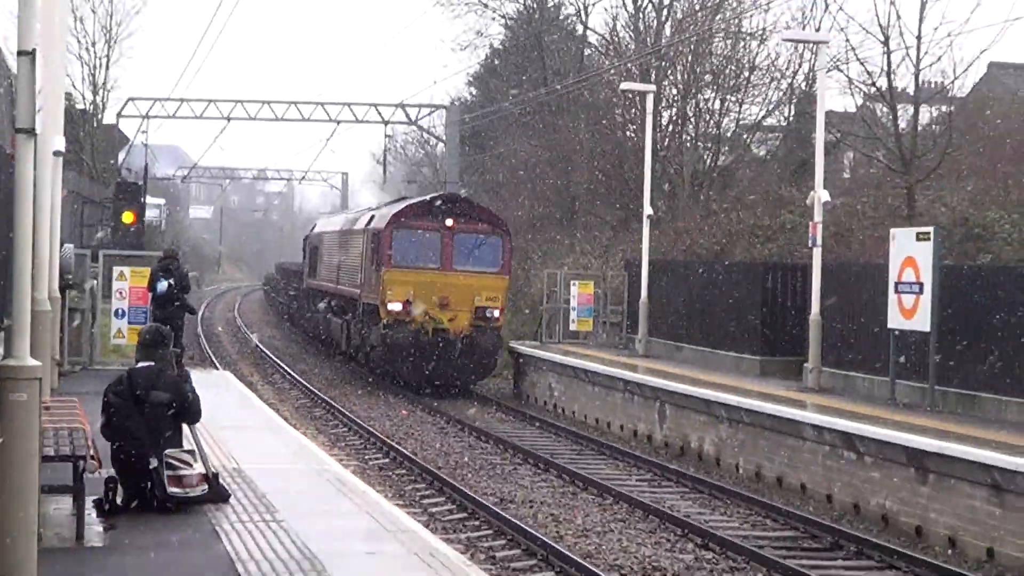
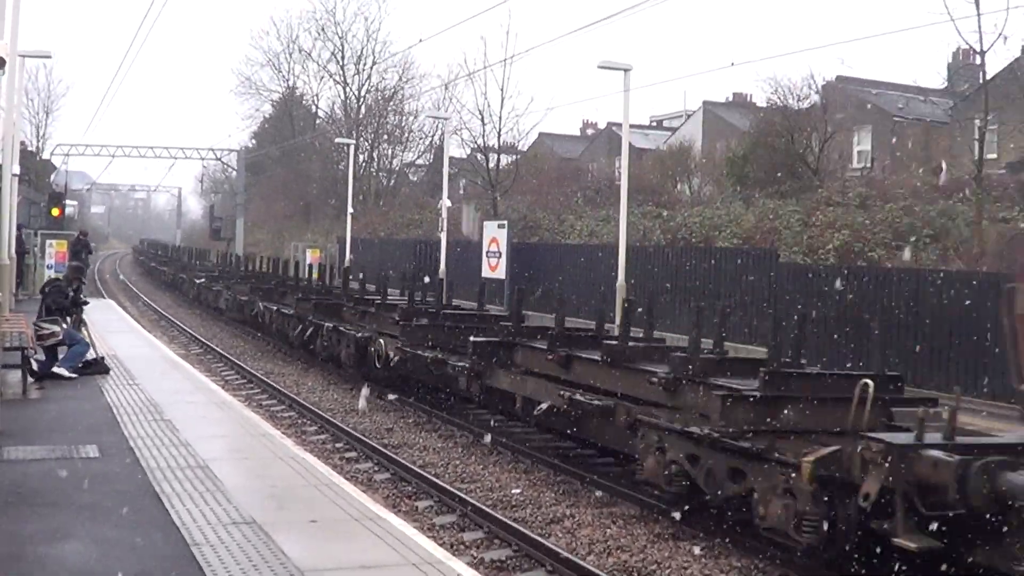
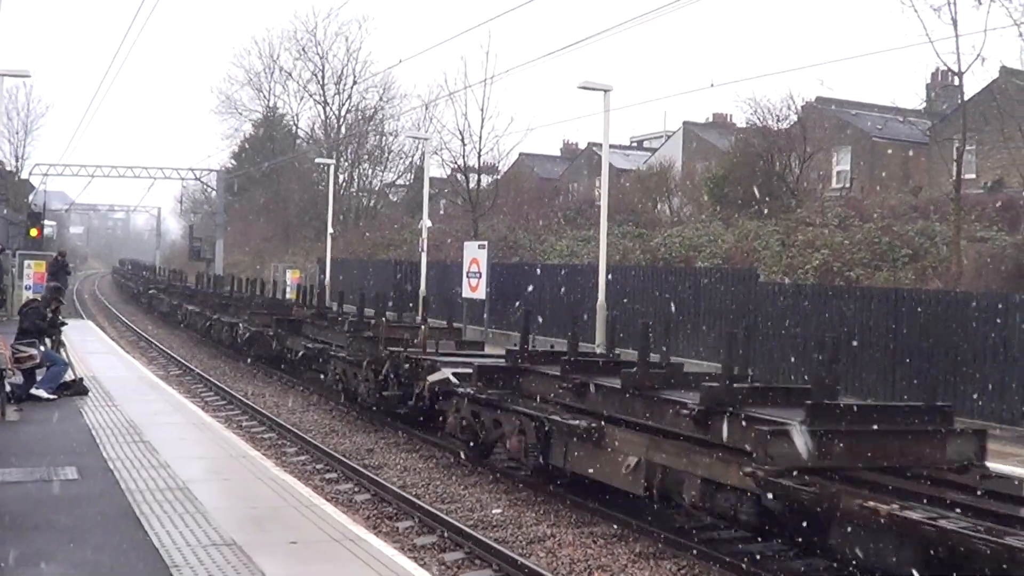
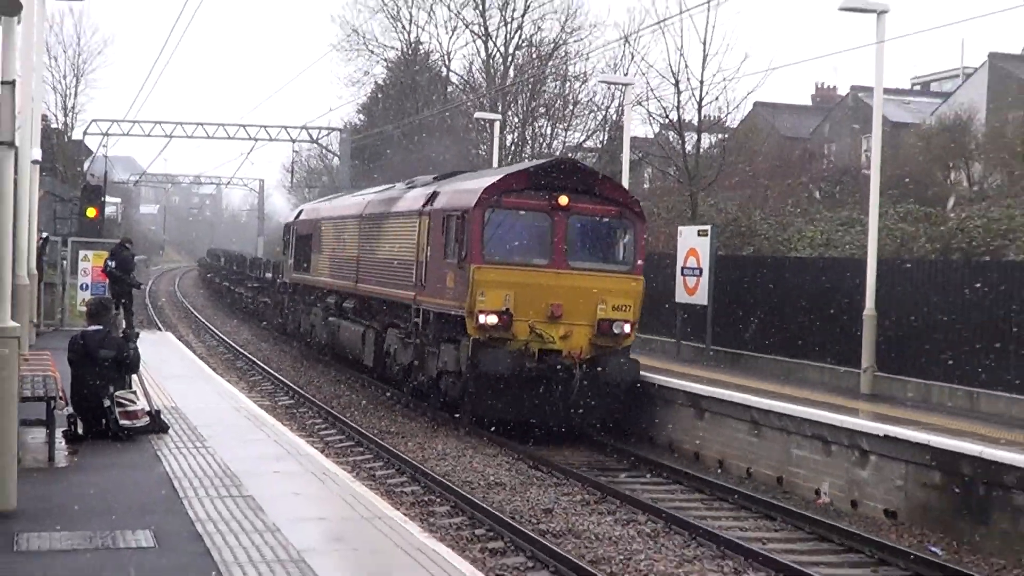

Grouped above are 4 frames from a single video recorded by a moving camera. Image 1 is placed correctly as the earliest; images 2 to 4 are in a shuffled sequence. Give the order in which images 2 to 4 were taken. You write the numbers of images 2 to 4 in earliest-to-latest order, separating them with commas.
4, 2, 3
